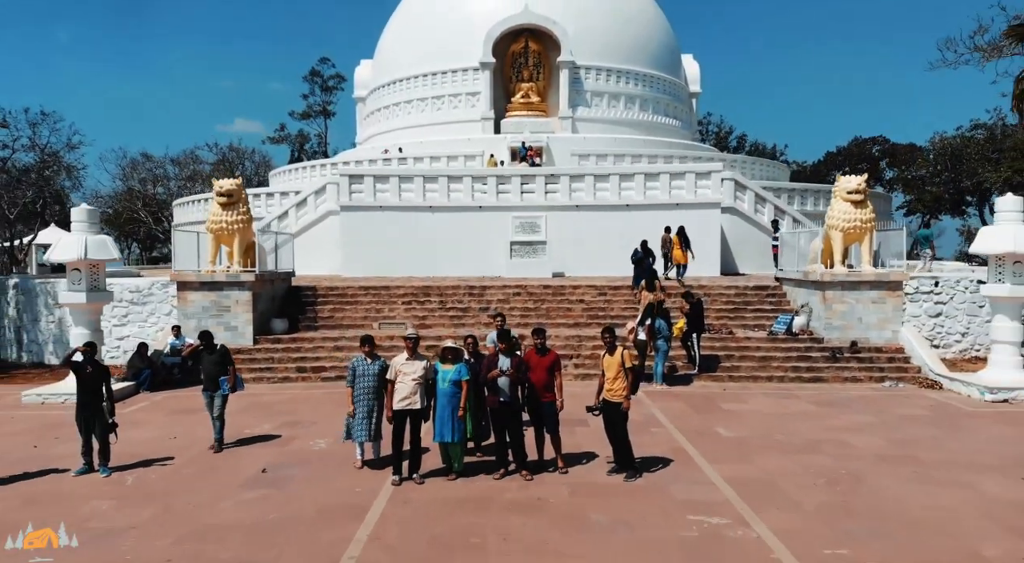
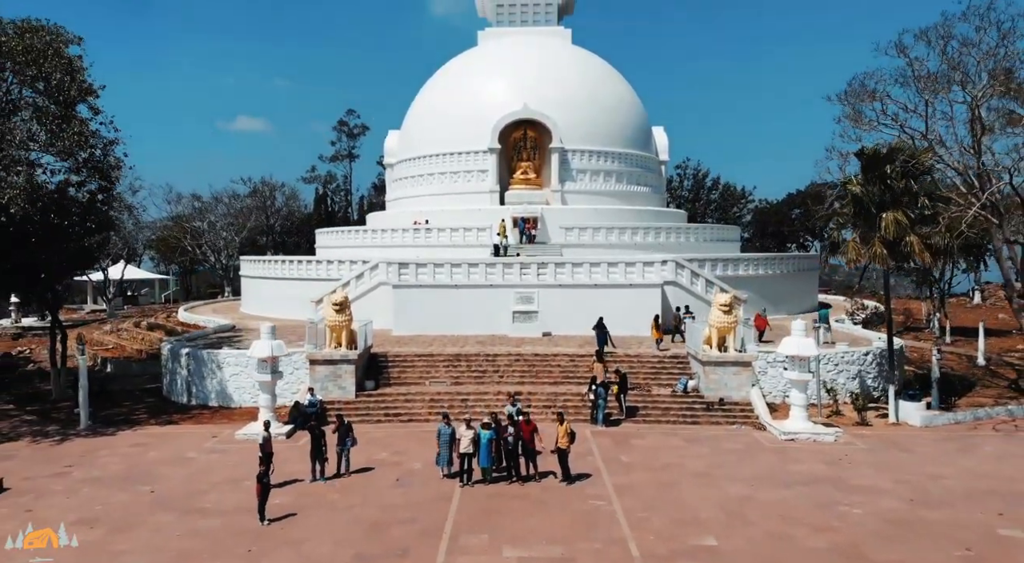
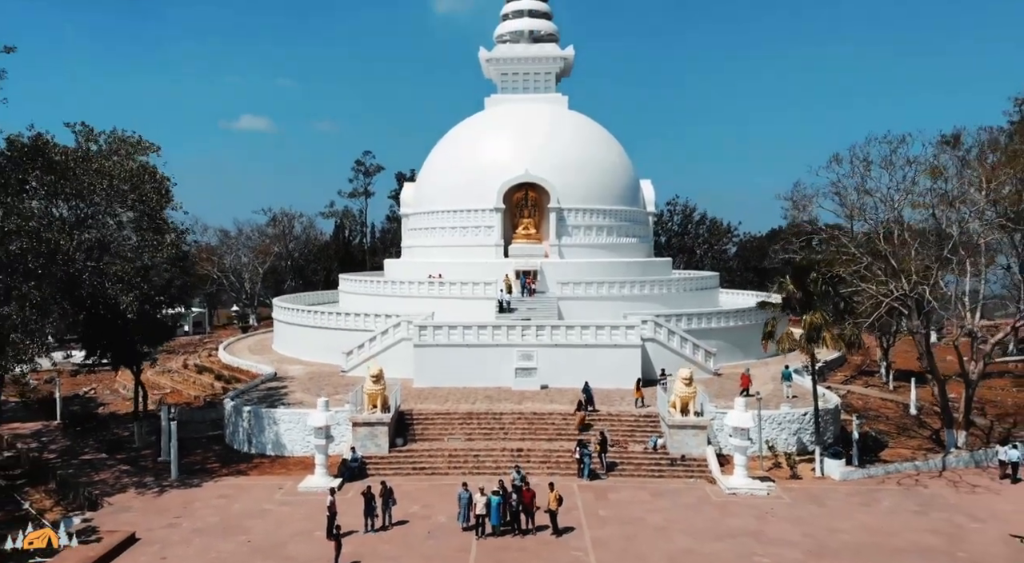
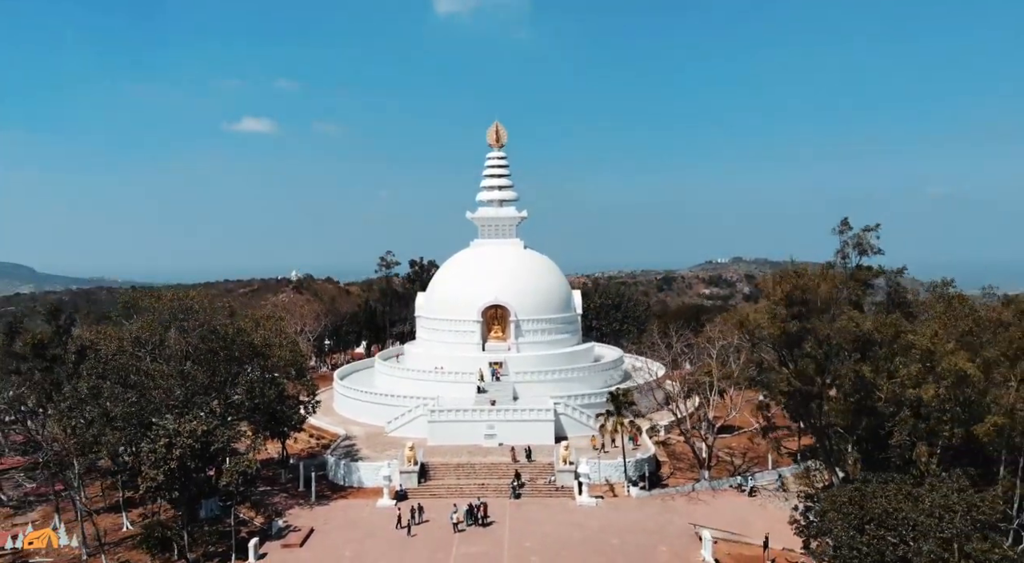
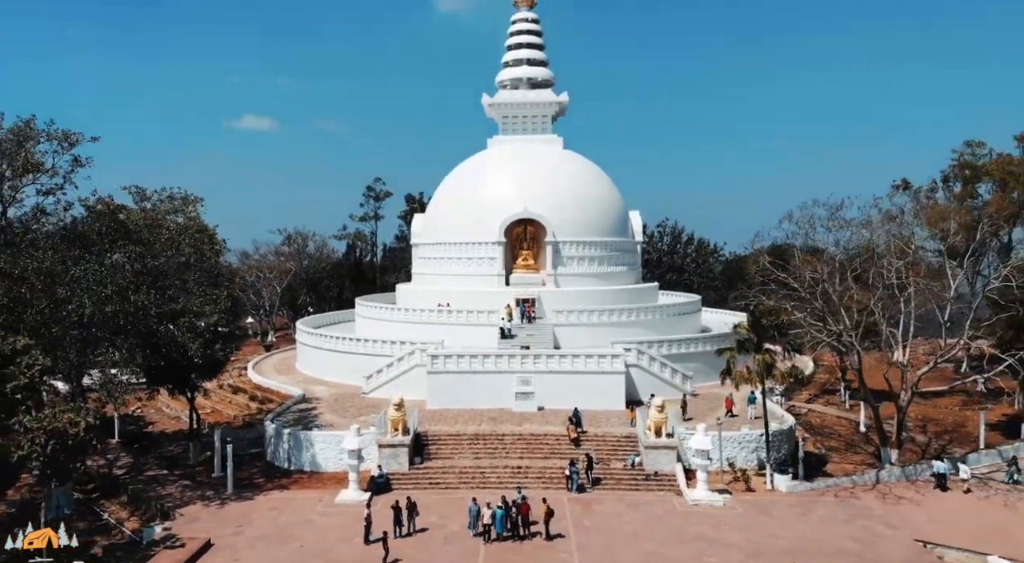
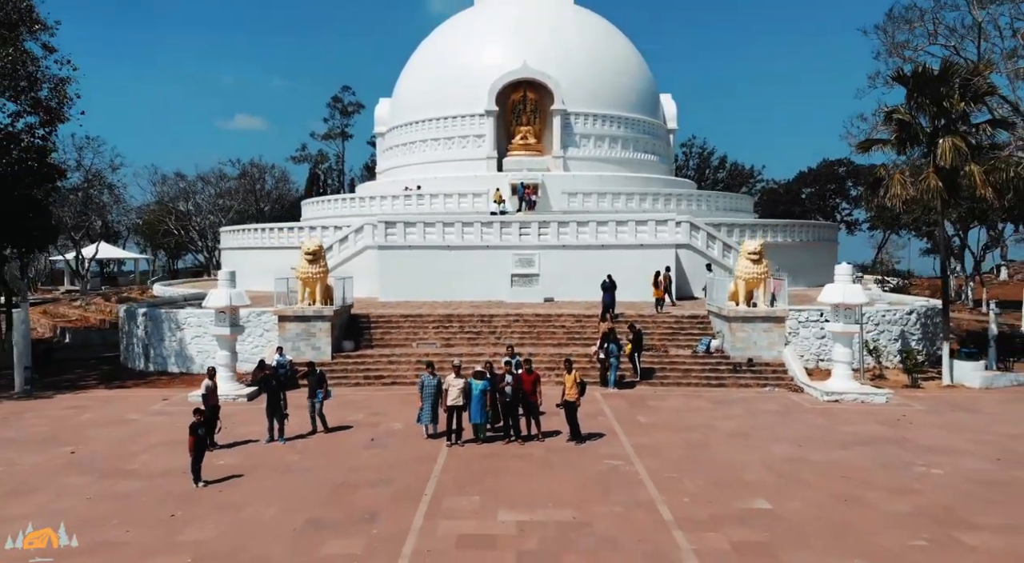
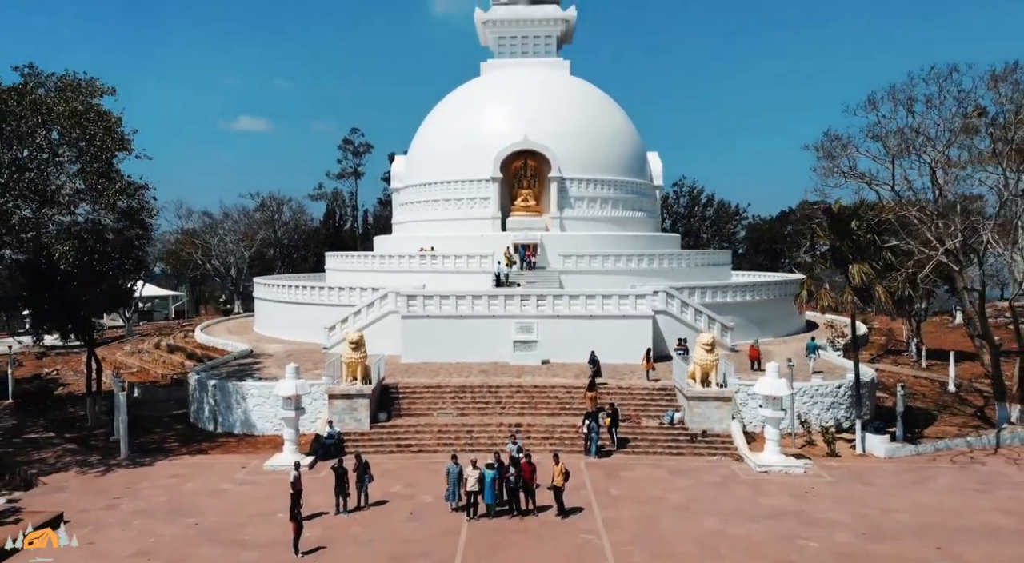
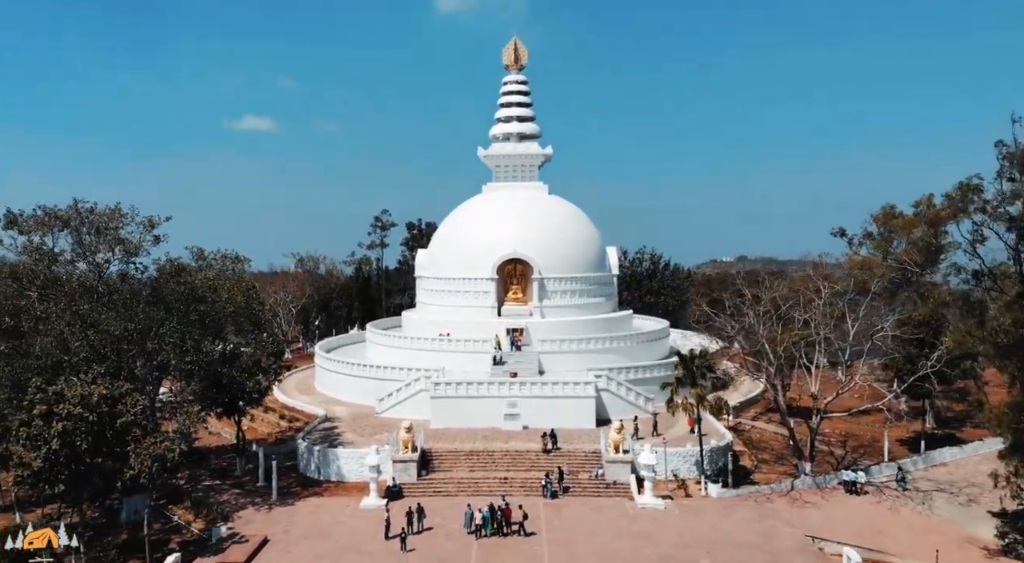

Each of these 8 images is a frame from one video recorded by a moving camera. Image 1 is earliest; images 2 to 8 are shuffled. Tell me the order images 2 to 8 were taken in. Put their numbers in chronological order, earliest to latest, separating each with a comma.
6, 2, 7, 3, 5, 8, 4
